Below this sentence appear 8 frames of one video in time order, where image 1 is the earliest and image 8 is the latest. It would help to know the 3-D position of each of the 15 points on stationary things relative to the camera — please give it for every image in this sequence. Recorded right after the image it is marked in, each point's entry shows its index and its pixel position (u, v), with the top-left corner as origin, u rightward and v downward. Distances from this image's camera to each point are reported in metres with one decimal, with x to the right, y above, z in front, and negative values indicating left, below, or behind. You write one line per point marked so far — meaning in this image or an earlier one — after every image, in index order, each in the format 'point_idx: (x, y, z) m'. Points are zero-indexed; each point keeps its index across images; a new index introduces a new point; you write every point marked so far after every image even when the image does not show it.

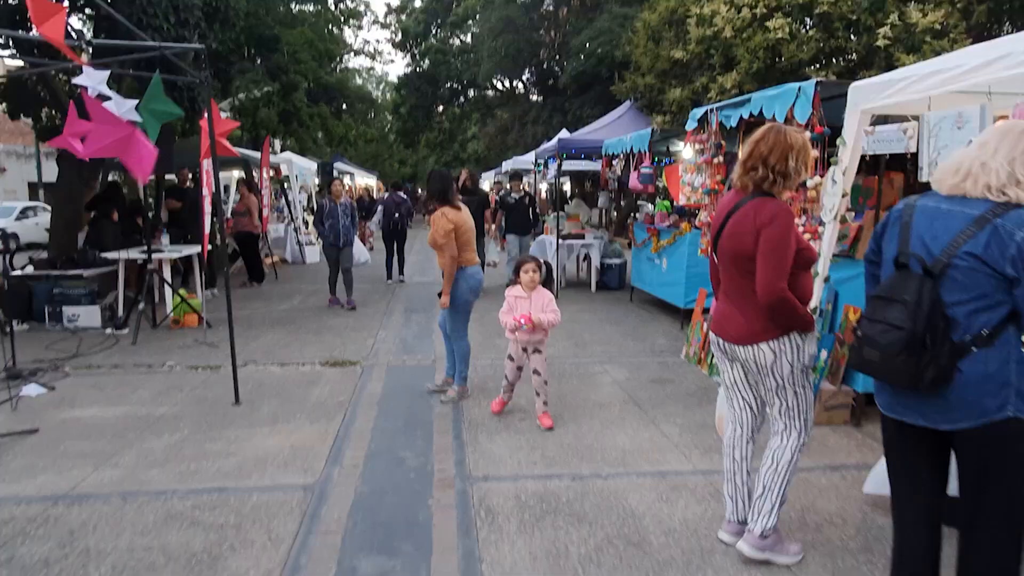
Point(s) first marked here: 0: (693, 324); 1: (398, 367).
0: (+1.8, -0.4, +7.4) m
1: (-1.0, -0.7, +6.9) m
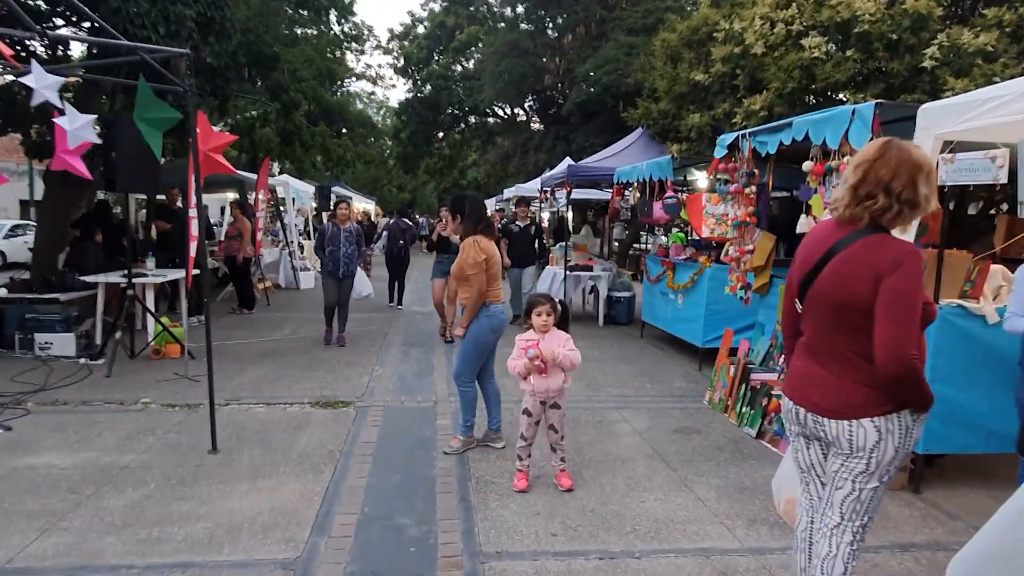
0: (+1.8, -0.7, +6.8) m
1: (-1.0, -1.0, +6.3) m
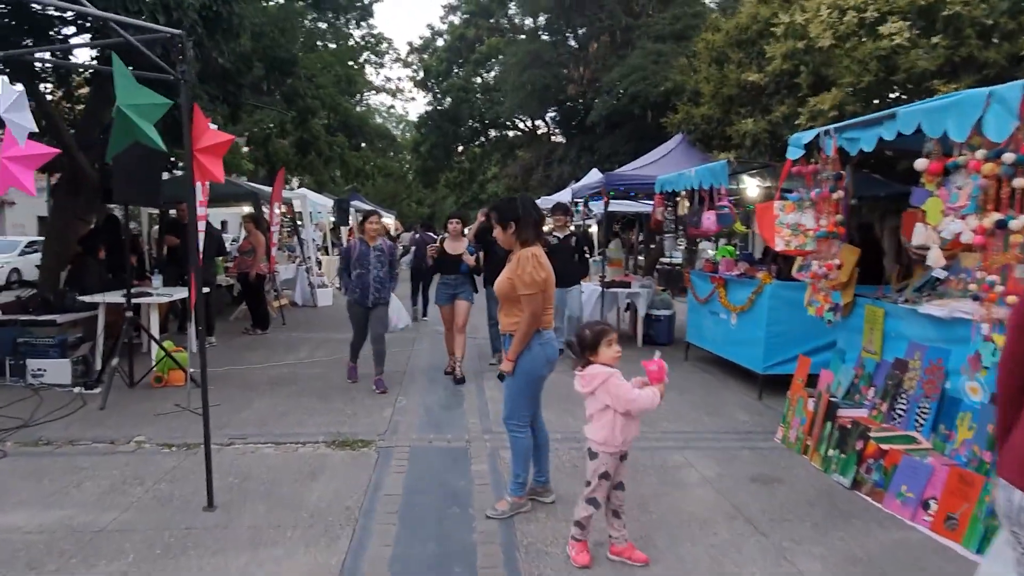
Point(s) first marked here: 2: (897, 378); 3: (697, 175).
0: (+2.2, -0.9, +5.9) m
1: (-0.6, -1.2, +5.4) m
2: (+2.6, -0.6, +5.1) m
3: (+2.0, +1.2, +8.1) m
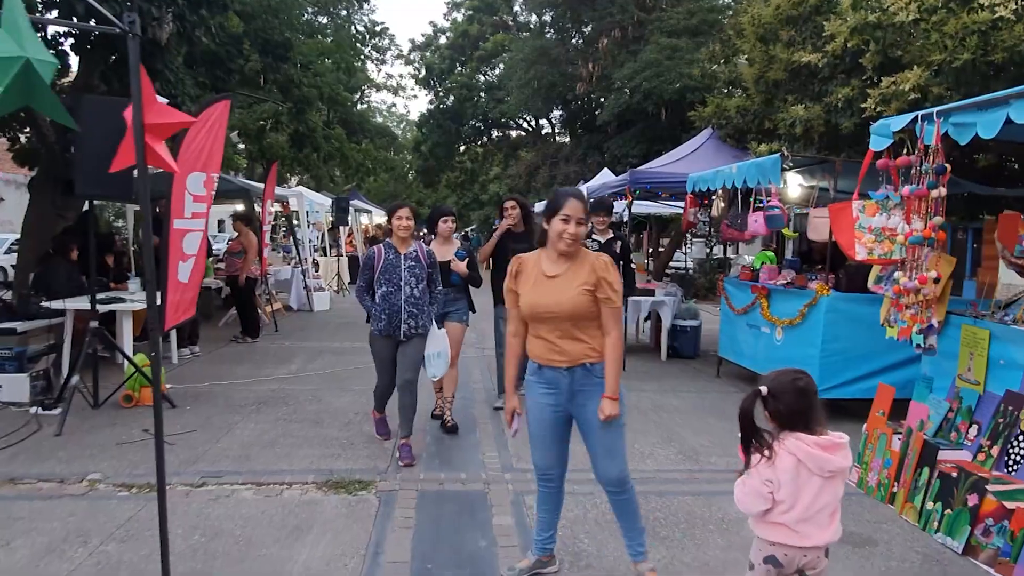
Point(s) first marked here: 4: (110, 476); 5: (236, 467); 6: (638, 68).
0: (+2.3, -1.0, +5.0) m
1: (-0.5, -1.2, +4.5) m
2: (+2.8, -0.7, +4.2) m
3: (+2.2, +1.1, +7.2) m
4: (-2.6, -1.2, +4.8) m
5: (-1.8, -1.2, +5.0) m
6: (+3.3, +5.8, +19.8) m
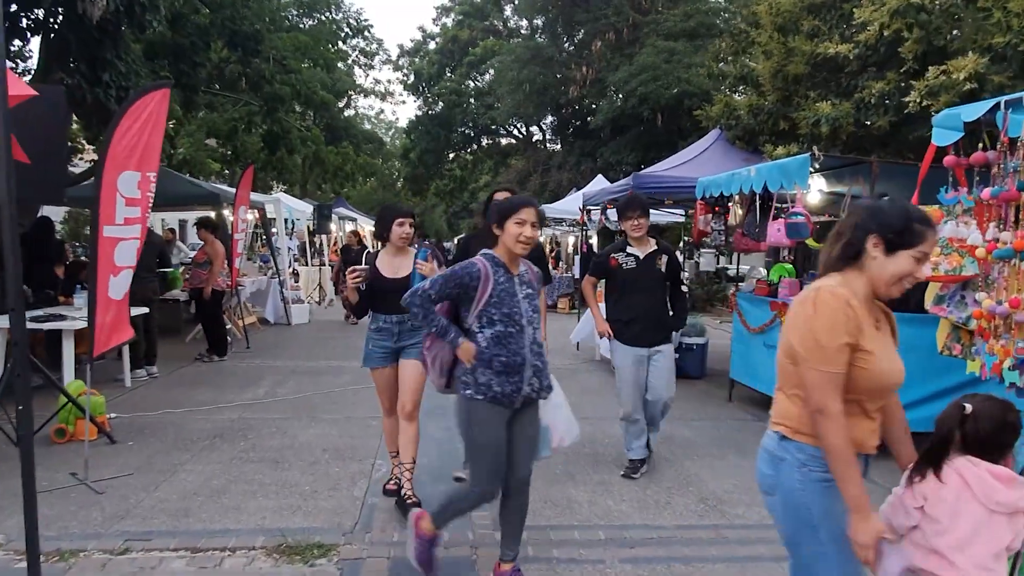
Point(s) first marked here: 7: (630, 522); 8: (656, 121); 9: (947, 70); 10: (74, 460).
0: (+2.3, -1.1, +4.2) m
1: (-0.5, -1.4, +3.7) m
2: (+2.8, -0.8, +3.4) m
3: (+2.1, +1.0, +6.4) m
4: (-2.6, -1.3, +3.9) m
5: (-1.9, -1.3, +4.1) m
6: (+3.1, +5.5, +19.1) m
7: (+0.7, -1.3, +4.3) m
8: (+3.8, +4.4, +19.8) m
9: (+4.0, +2.0, +6.8) m
10: (-3.0, -1.2, +5.2) m
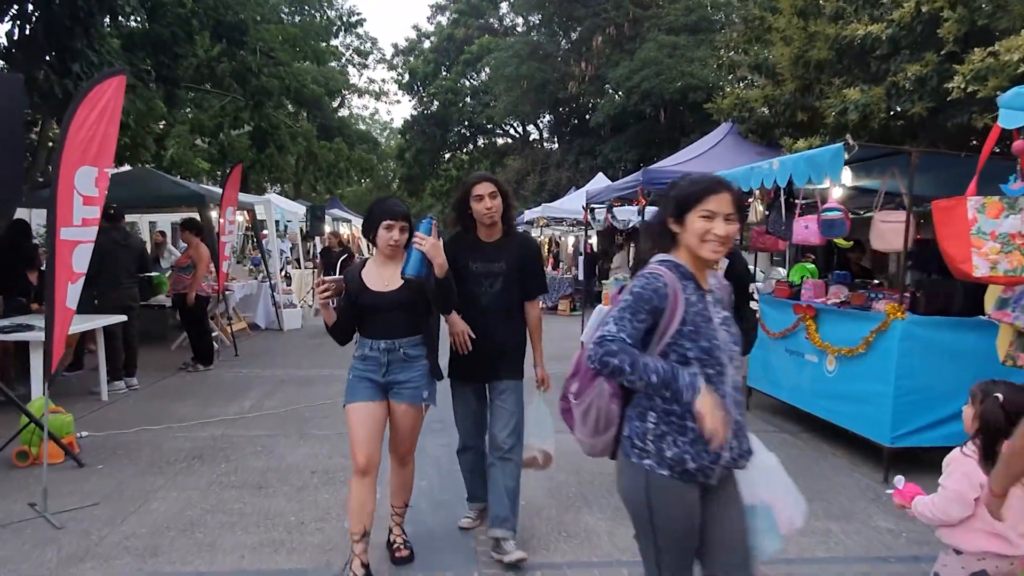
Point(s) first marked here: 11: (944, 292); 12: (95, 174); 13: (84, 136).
0: (+2.4, -1.1, +3.7) m
1: (-0.4, -1.4, +3.2) m
2: (+2.8, -0.8, +2.9) m
3: (+2.1, +0.9, +5.9) m
4: (-2.5, -1.3, +3.4) m
5: (-1.8, -1.3, +3.6) m
6: (+3.0, +5.4, +18.6) m
7: (+0.7, -1.4, +3.9) m
8: (+3.7, +4.4, +19.4) m
9: (+4.0, +2.0, +6.4) m
10: (-3.0, -1.2, +4.7) m
11: (+3.0, 0.0, +5.3) m
12: (-2.4, +0.7, +4.4) m
13: (-2.4, +0.9, +4.3) m
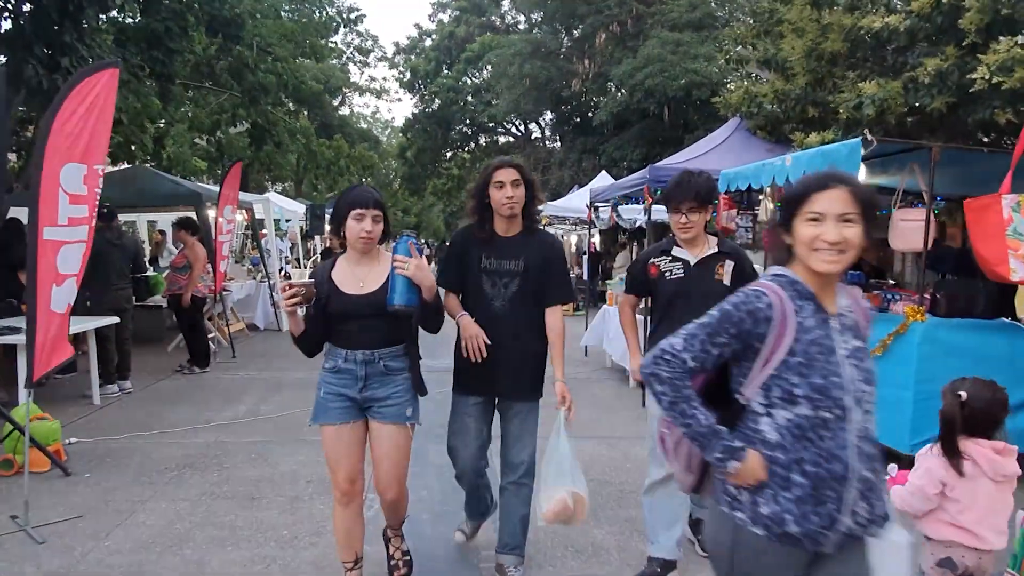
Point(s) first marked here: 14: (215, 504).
0: (+2.4, -1.1, +3.5) m
1: (-0.4, -1.4, +3.0) m
2: (+2.8, -0.8, +2.7) m
3: (+2.1, +0.9, +5.7) m
4: (-2.5, -1.4, +3.2) m
5: (-1.8, -1.3, +3.4) m
6: (+3.1, +5.4, +18.4) m
7: (+0.8, -1.4, +3.6) m
8: (+3.8, +4.4, +19.2) m
9: (+4.0, +2.0, +6.1) m
10: (-2.9, -1.3, +4.5) m
11: (+3.0, 0.0, +5.1) m
12: (-2.4, +0.7, +4.2) m
13: (-2.4, +0.8, +4.1) m
14: (-1.8, -1.3, +4.5) m
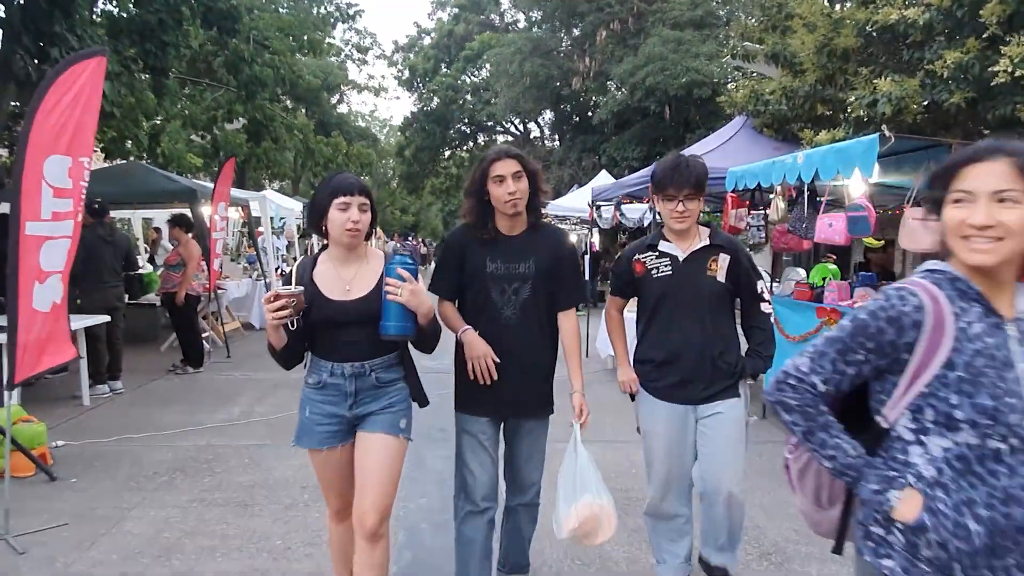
0: (+2.4, -1.1, +3.3) m
1: (-0.4, -1.4, +2.8) m
2: (+2.9, -0.9, +2.6) m
3: (+2.2, +0.9, +5.5) m
4: (-2.5, -1.4, +3.0) m
5: (-1.8, -1.3, +3.2) m
6: (+3.1, +5.4, +18.2) m
7: (+0.8, -1.4, +3.5) m
8: (+3.8, +4.4, +19.0) m
9: (+4.1, +2.0, +6.0) m
10: (-2.9, -1.2, +4.3) m
11: (+3.1, 0.0, +4.9) m
12: (-2.4, +0.7, +4.1) m
13: (-2.4, +0.9, +3.9) m
14: (-1.7, -1.3, +4.3) m
